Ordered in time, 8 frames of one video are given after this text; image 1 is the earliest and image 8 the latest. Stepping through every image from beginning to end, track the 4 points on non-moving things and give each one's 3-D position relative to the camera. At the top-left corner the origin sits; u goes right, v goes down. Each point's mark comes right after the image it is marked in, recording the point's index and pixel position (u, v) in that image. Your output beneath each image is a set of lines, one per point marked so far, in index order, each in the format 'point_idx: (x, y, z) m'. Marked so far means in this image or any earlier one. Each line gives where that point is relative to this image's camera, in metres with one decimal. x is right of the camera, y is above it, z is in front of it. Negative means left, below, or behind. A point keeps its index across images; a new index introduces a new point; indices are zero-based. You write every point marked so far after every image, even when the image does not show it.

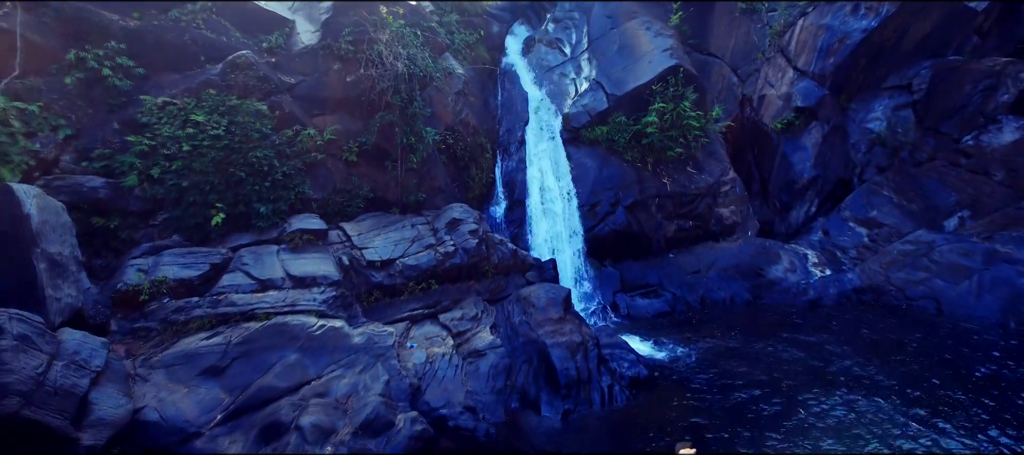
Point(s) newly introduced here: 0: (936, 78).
0: (+7.4, +2.6, +13.0) m
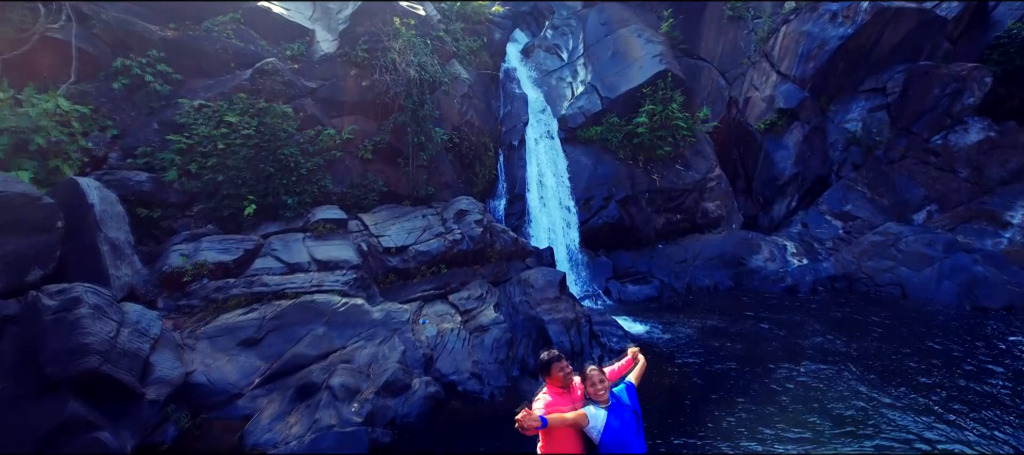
0: (+7.5, +2.7, +14.0) m
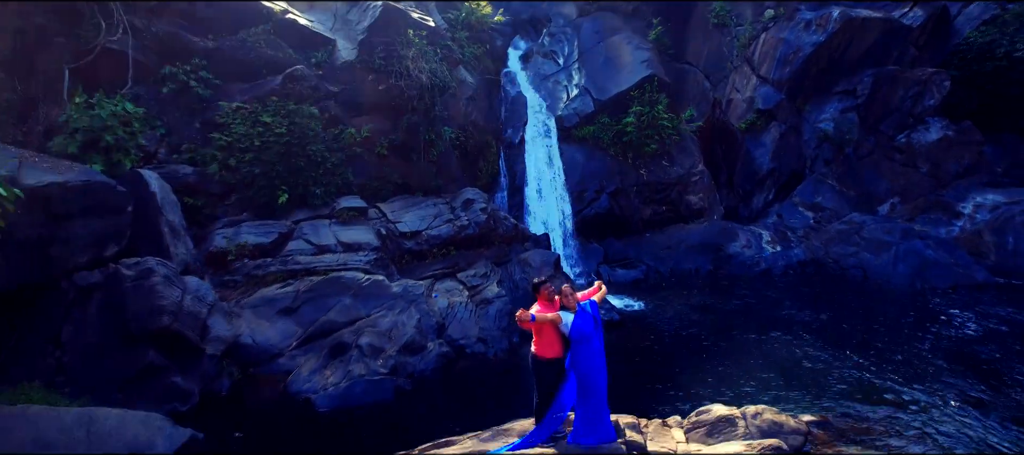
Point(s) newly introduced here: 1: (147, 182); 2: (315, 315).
0: (+7.5, +2.9, +15.3) m
1: (-4.4, +0.5, +9.1) m
2: (-2.4, -1.1, +9.1) m
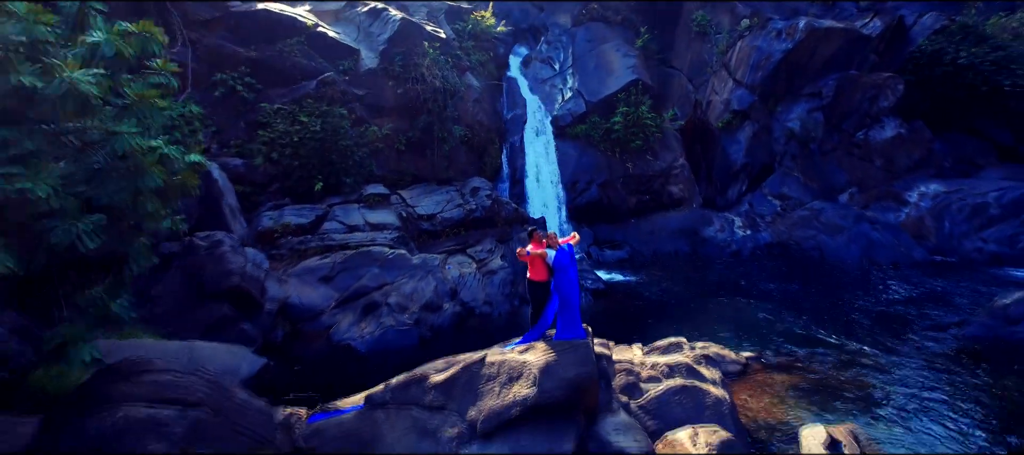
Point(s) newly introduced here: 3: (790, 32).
0: (+7.5, +3.2, +17.2) m
1: (-4.4, +0.8, +11.0) m
2: (-2.4, -0.8, +11.0) m
3: (+6.4, +4.5, +17.3) m
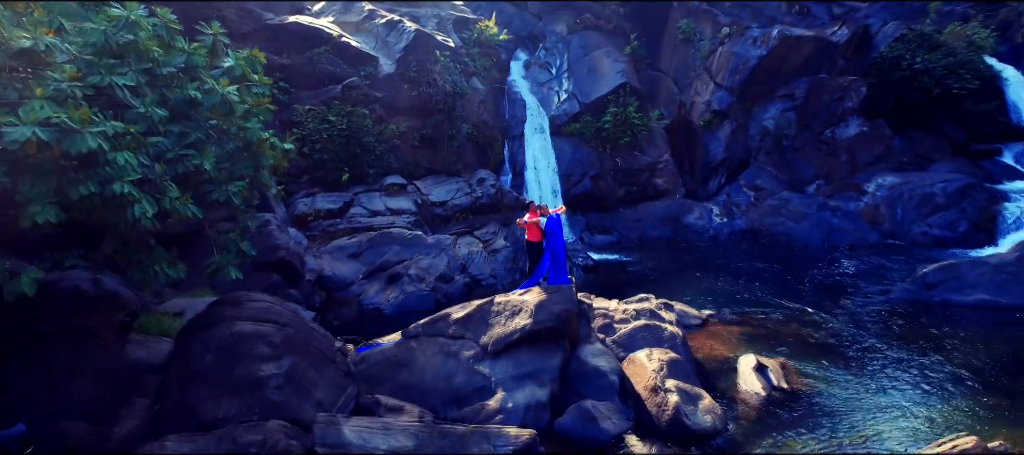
0: (+7.5, +3.5, +19.1) m
1: (-4.4, +1.1, +12.9) m
2: (-2.3, -0.5, +12.9) m
3: (+6.4, +4.8, +19.2) m
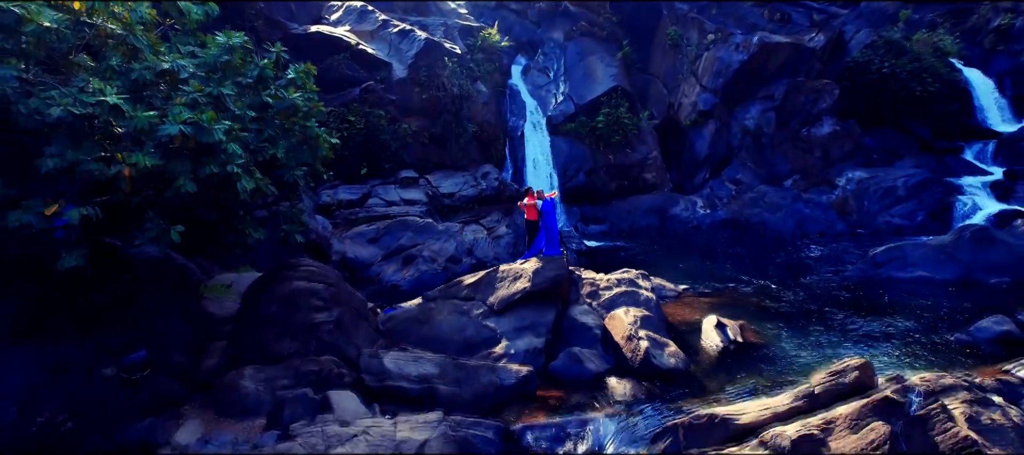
0: (+7.6, +3.7, +20.7) m
1: (-4.3, +1.3, +14.5) m
2: (-2.3, -0.3, +14.5) m
3: (+6.4, +5.0, +20.8) m
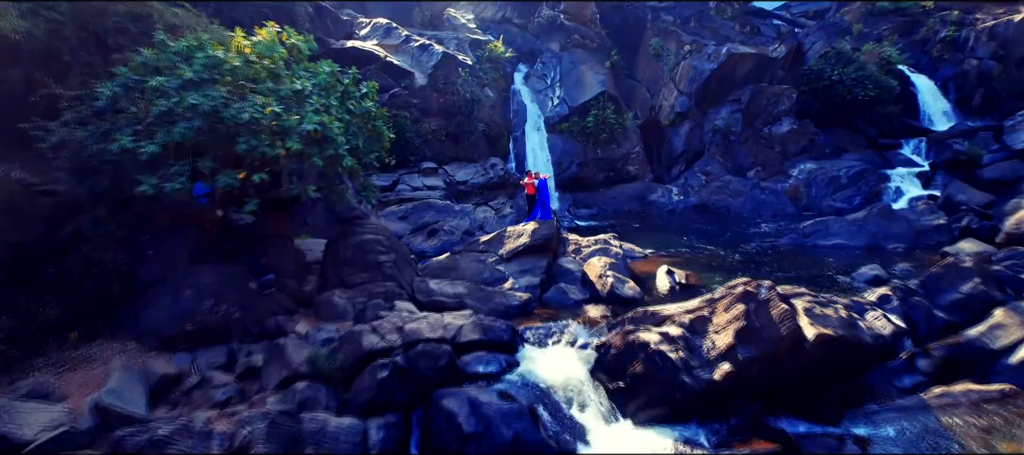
0: (+7.6, +4.2, +24.1) m
1: (-4.3, +1.8, +17.9) m
2: (-2.2, +0.2, +17.9) m
3: (+6.5, +5.5, +24.2) m
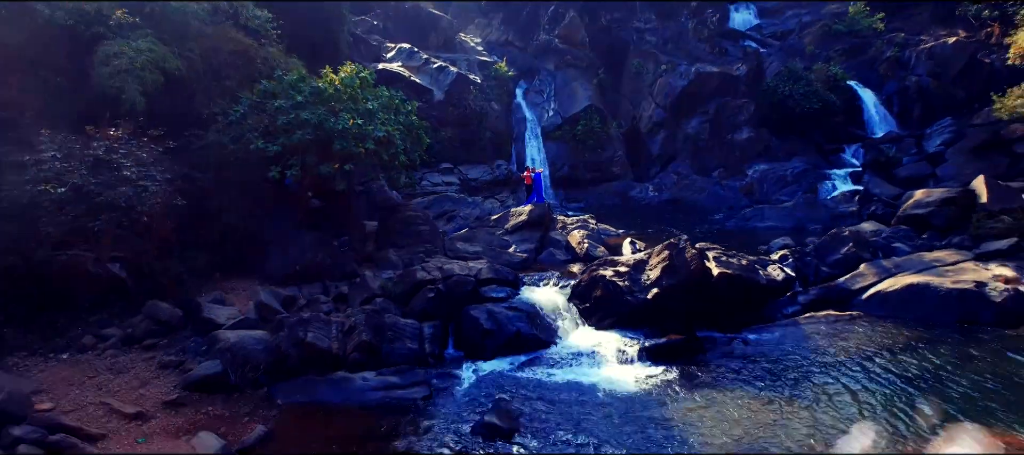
0: (+7.7, +4.5, +28.4) m
1: (-4.2, +2.2, +22.3) m
2: (-2.2, +0.6, +22.2) m
3: (+6.6, +5.8, +28.6) m
